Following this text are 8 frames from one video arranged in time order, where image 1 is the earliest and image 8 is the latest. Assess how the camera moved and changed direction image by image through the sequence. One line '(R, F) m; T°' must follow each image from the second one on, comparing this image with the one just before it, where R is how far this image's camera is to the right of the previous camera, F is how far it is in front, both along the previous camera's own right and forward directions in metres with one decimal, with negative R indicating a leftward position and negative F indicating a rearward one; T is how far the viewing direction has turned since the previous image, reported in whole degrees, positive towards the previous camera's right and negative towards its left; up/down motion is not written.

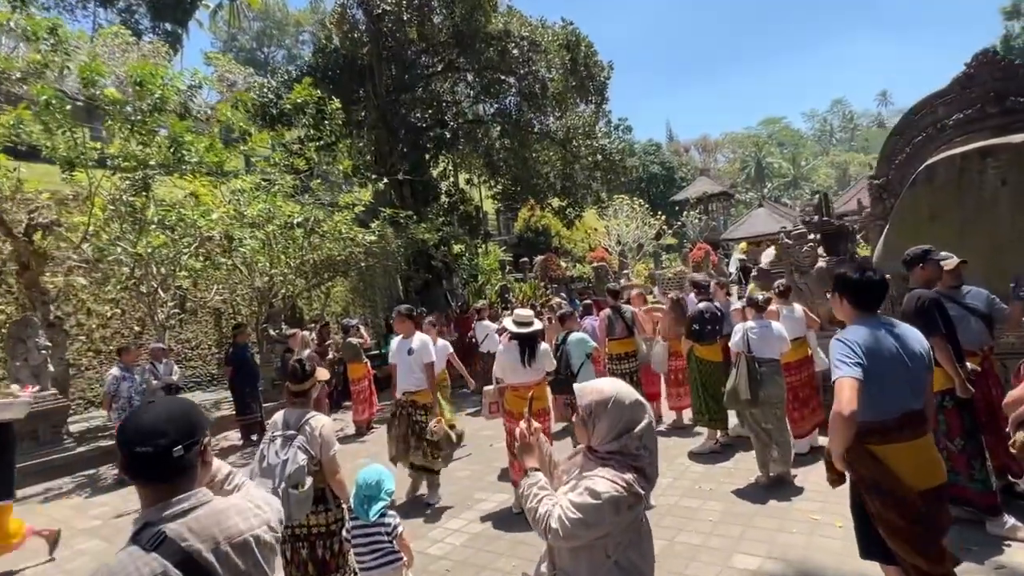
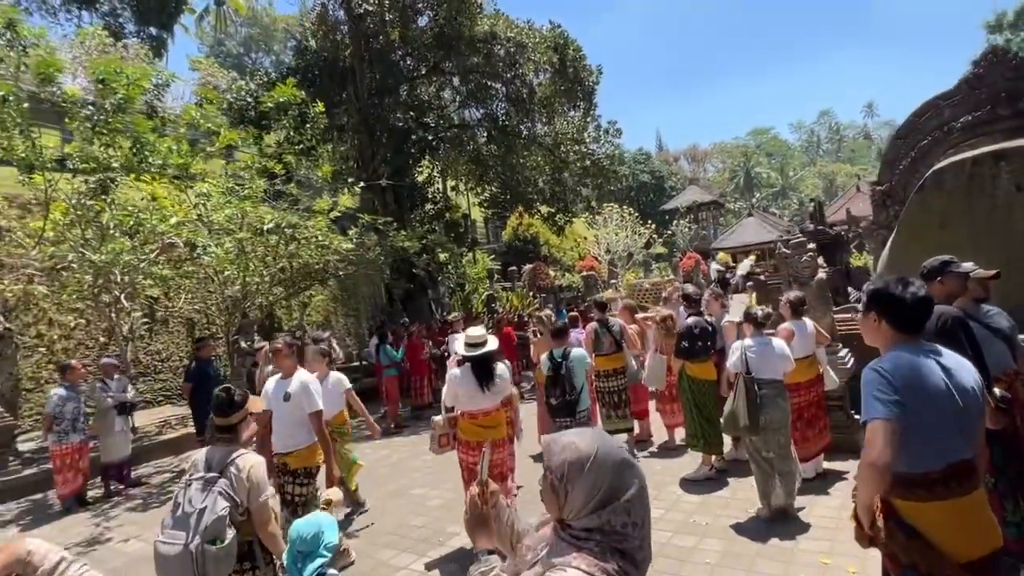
(+0.1, +0.4) m; +1°
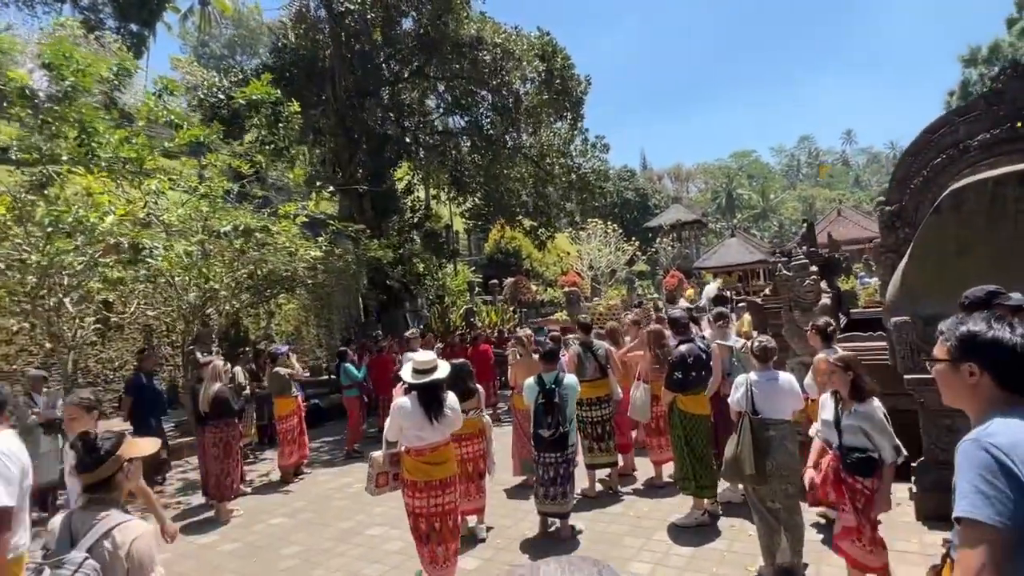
(0.0, +0.5) m; +2°
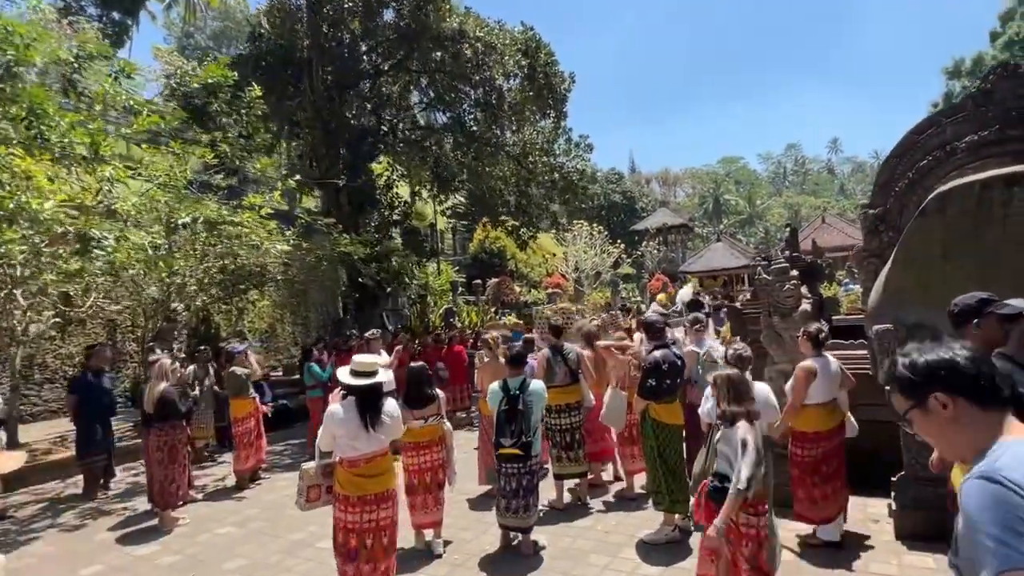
(+0.2, +0.3) m; +1°
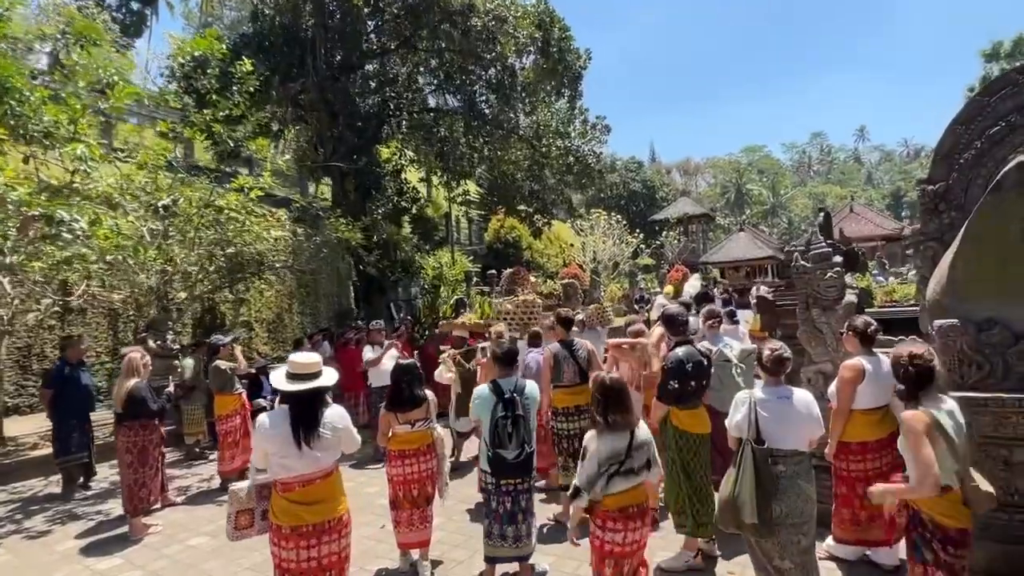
(+0.1, +0.6) m; -2°
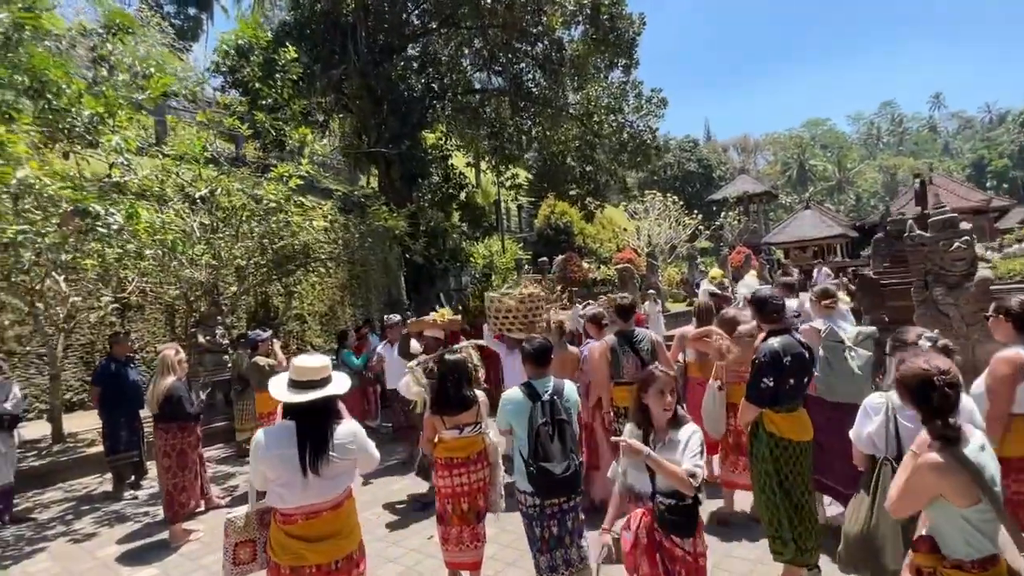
(0.0, +0.5) m; -5°
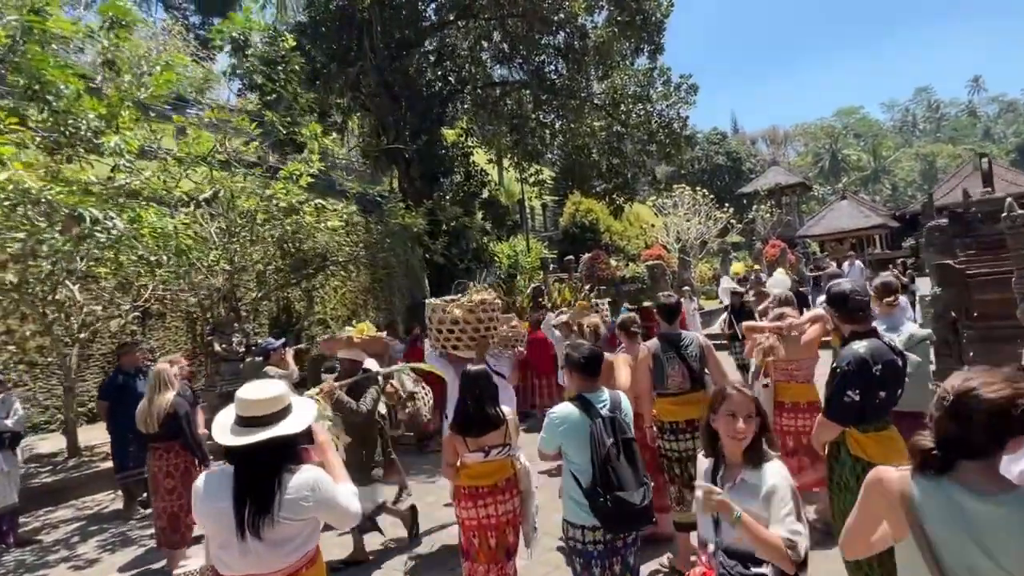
(0.0, +0.5) m; -3°
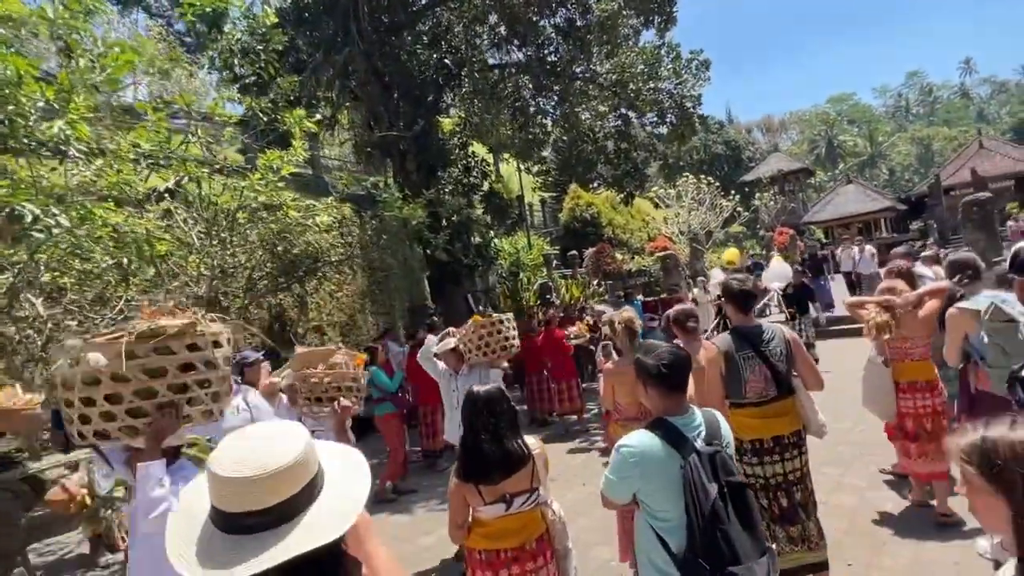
(-0.2, +0.8) m; 0°
